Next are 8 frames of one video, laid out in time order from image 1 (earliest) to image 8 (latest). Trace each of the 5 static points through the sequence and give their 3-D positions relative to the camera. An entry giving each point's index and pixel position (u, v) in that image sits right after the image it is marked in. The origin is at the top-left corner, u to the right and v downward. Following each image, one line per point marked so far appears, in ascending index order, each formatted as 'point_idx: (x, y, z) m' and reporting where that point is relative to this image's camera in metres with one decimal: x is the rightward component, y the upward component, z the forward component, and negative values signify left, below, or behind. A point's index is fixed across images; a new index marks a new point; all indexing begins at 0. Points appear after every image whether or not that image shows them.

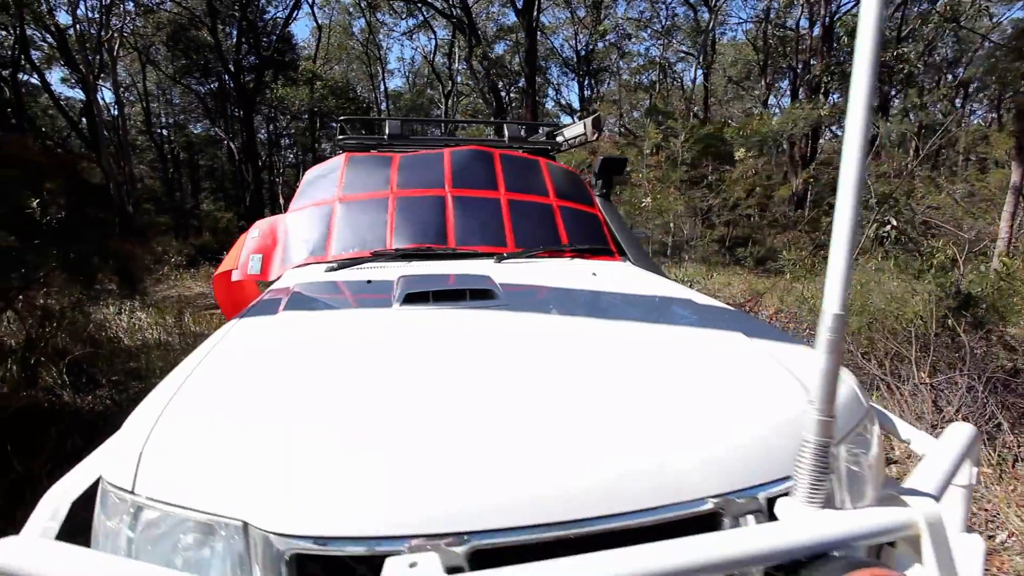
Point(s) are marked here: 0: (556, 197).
0: (+0.3, +0.6, +2.9) m
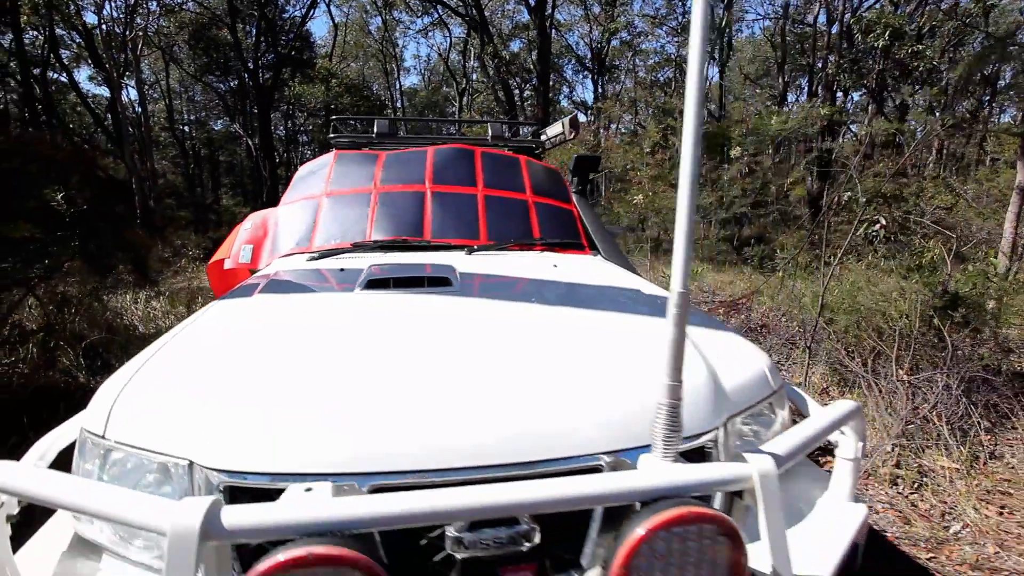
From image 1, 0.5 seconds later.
0: (+0.1, +0.6, +3.0) m
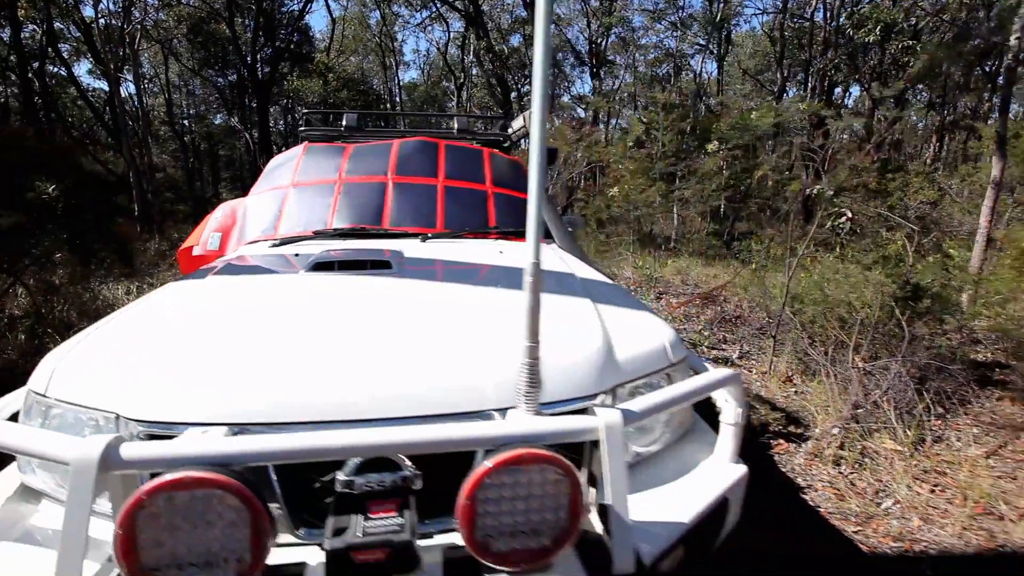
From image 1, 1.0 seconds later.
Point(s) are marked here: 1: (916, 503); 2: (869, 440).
0: (-0.1, +0.7, +3.1) m
1: (+2.3, -1.2, +2.7) m
2: (+2.5, -1.1, +3.3) m
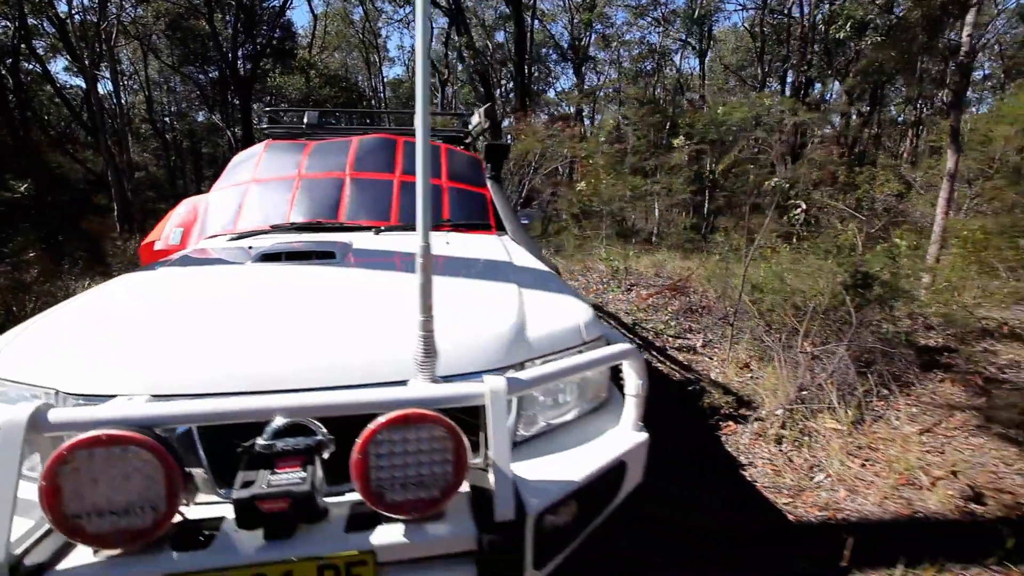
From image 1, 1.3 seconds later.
0: (-0.5, +0.8, +3.2) m
1: (+2.0, -1.1, +2.8) m
2: (+2.3, -1.0, +3.5) m
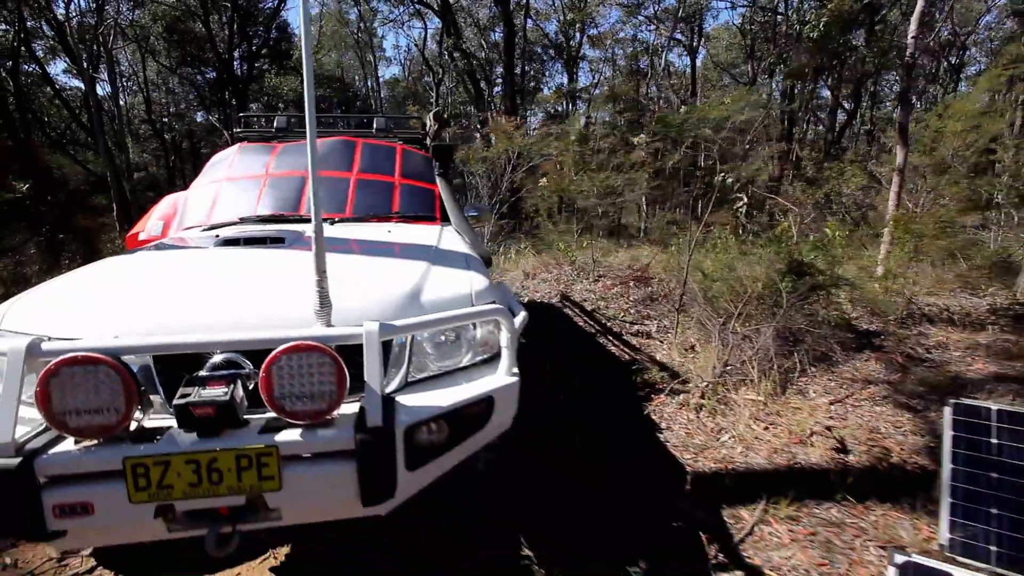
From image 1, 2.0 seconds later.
0: (-0.9, +0.9, +3.6) m
1: (+1.6, -1.0, +3.2) m
2: (+1.8, -0.9, +3.9) m
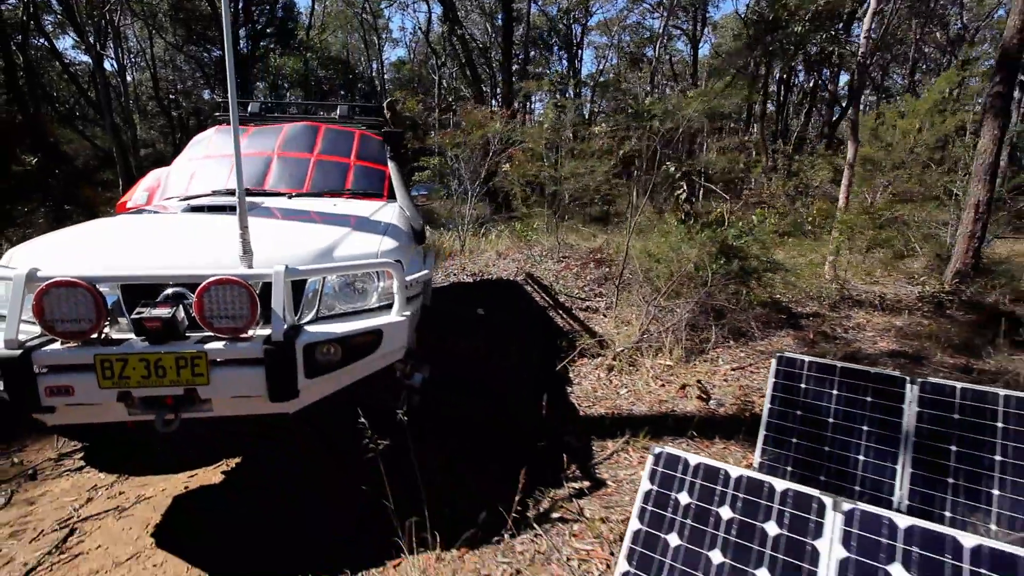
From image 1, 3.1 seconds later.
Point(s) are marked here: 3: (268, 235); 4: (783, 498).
0: (-1.4, +1.1, +4.1) m
1: (+1.0, -0.8, +3.8) m
2: (+1.3, -0.7, +4.4) m
3: (-1.3, +0.3, +2.5) m
4: (+1.0, -0.8, +1.7) m
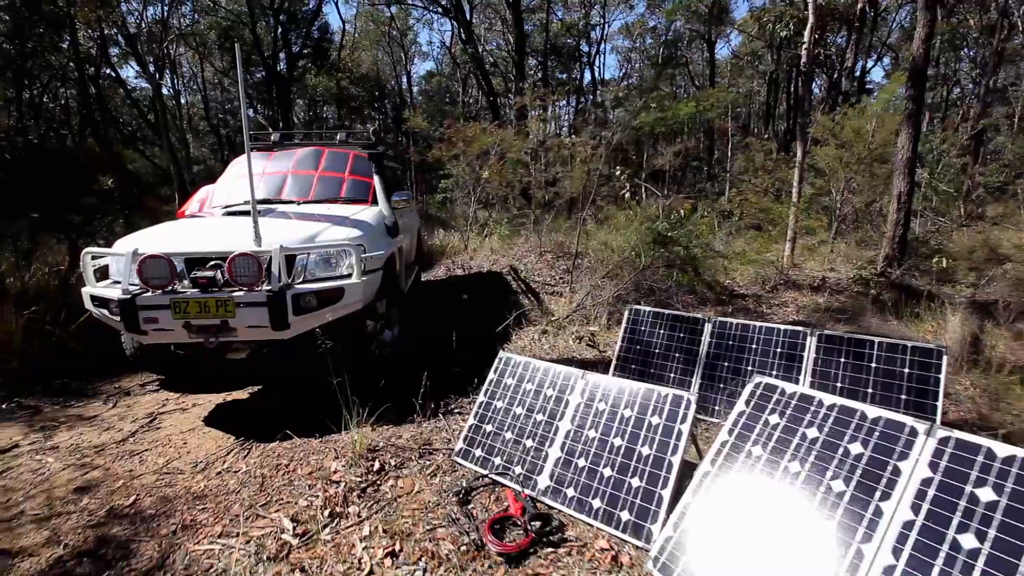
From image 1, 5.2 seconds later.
0: (-1.9, +1.3, +5.5) m
1: (+0.5, -0.6, +4.9) m
2: (+0.8, -0.4, +5.6) m
3: (-1.9, +0.5, +3.8) m
4: (+0.3, -0.5, +2.8) m
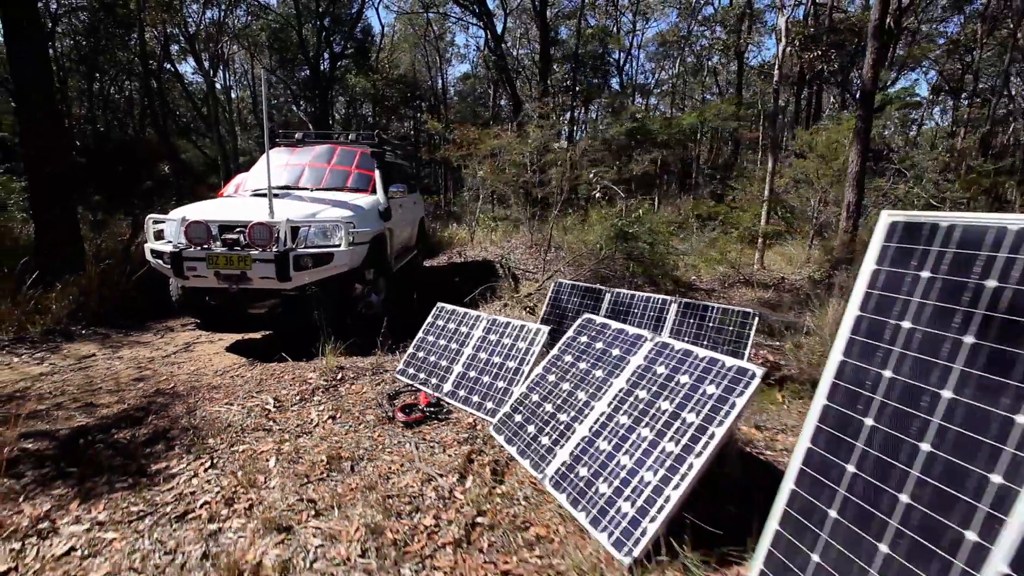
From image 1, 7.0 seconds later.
0: (-2.3, +1.7, +6.6) m
1: (0.0, -0.3, +5.9) m
2: (+0.4, -0.2, +6.6) m
3: (-2.4, +0.9, +5.0) m
4: (-0.3, -0.2, +3.9) m
